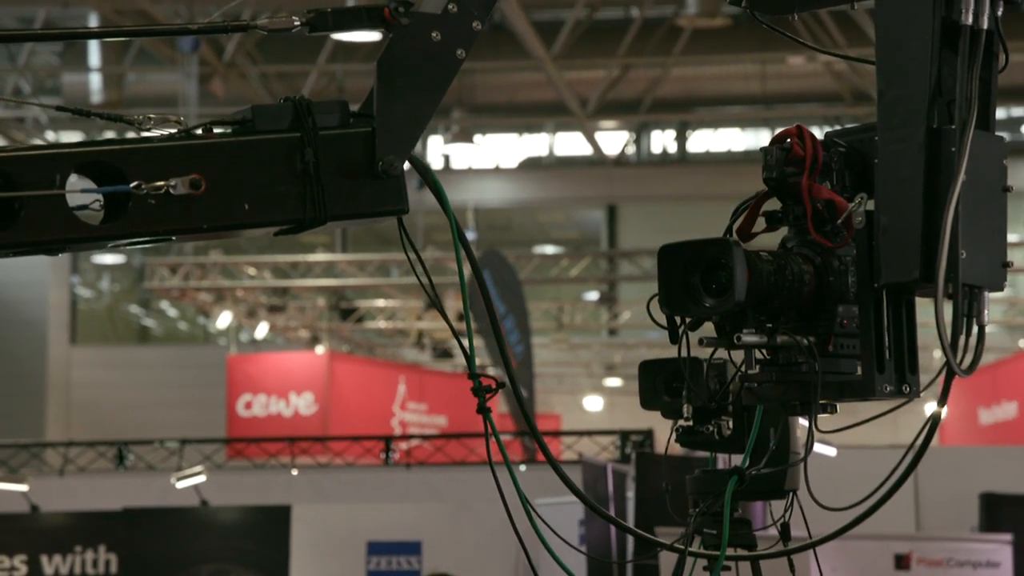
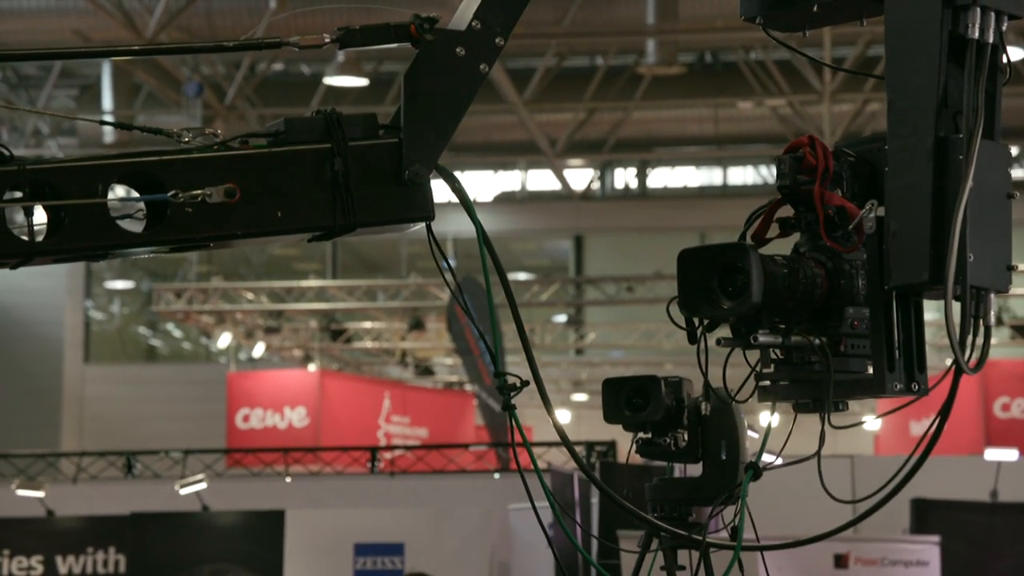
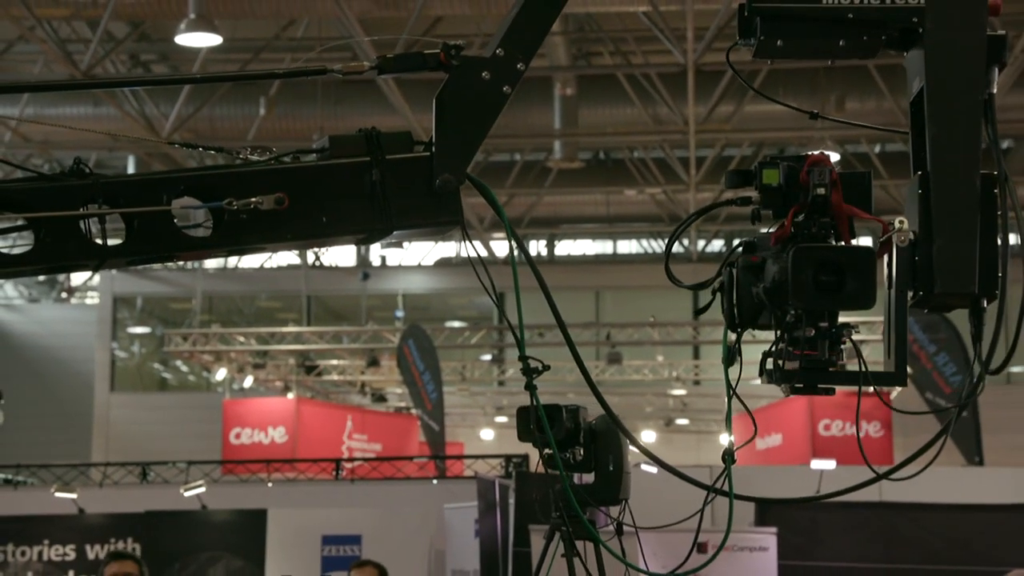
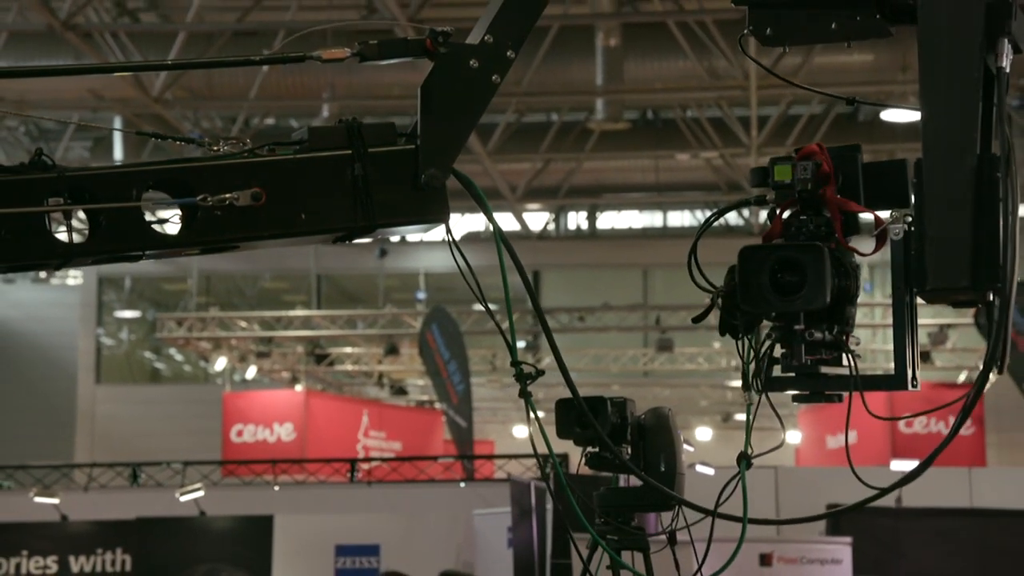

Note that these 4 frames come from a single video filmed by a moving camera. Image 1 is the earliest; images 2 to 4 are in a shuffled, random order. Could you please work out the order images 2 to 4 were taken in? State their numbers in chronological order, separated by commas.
2, 4, 3
